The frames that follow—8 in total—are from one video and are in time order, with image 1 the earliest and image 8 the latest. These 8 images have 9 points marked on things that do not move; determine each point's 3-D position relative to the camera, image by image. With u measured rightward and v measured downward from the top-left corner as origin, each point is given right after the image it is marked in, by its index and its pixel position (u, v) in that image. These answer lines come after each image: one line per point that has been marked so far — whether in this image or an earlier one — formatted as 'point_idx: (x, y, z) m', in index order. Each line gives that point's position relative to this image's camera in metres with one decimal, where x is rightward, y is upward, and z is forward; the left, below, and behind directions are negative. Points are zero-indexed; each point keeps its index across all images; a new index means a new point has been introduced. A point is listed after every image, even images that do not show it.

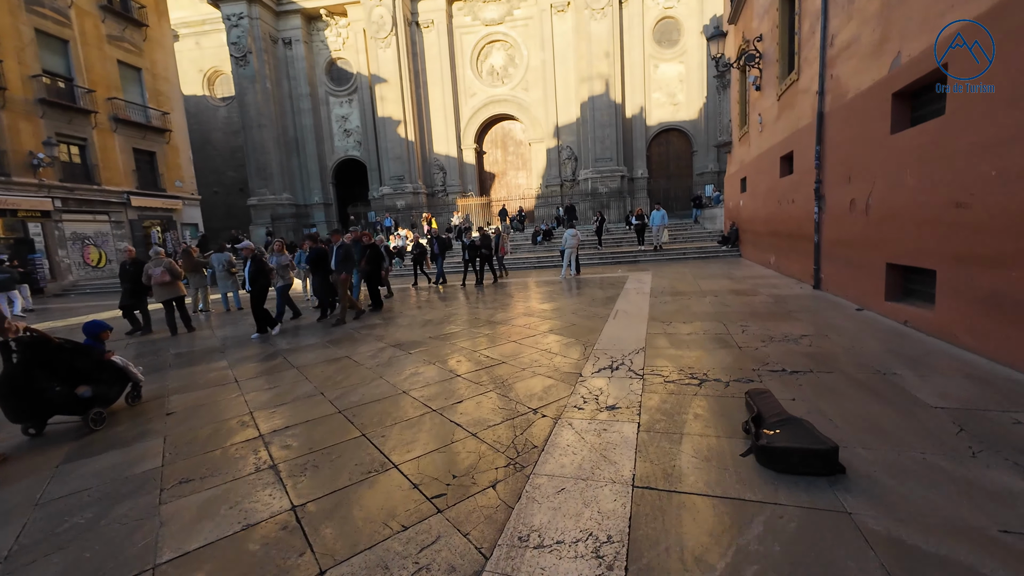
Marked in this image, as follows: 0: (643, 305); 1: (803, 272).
0: (+2.1, -0.3, +7.0) m
1: (+5.6, +0.3, +8.1) m
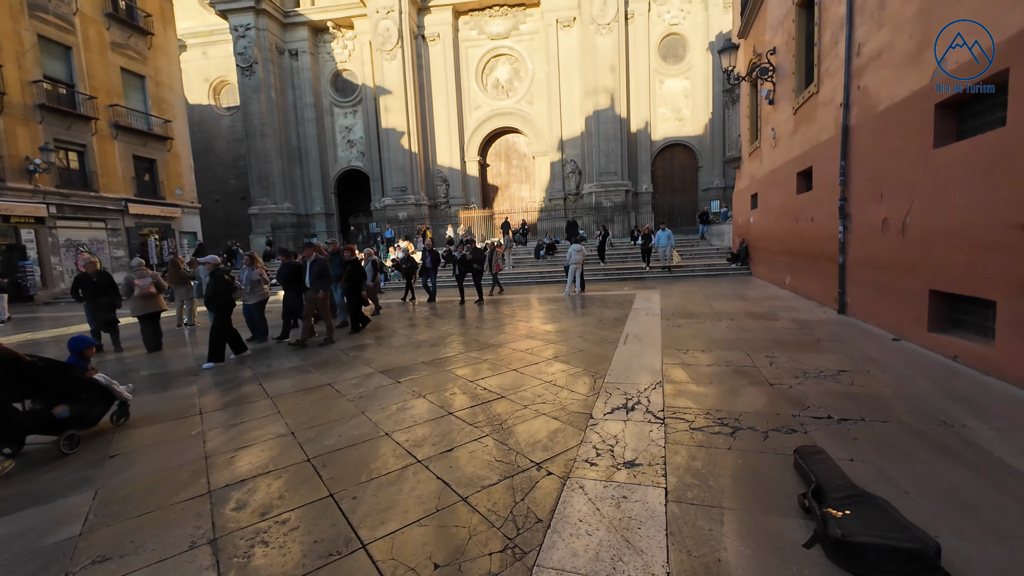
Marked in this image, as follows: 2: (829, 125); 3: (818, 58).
0: (+2.1, -0.7, +6.5) m
1: (+5.6, -0.2, +7.6) m
2: (+5.5, +2.8, +7.4) m
3: (+5.7, +4.3, +7.8) m
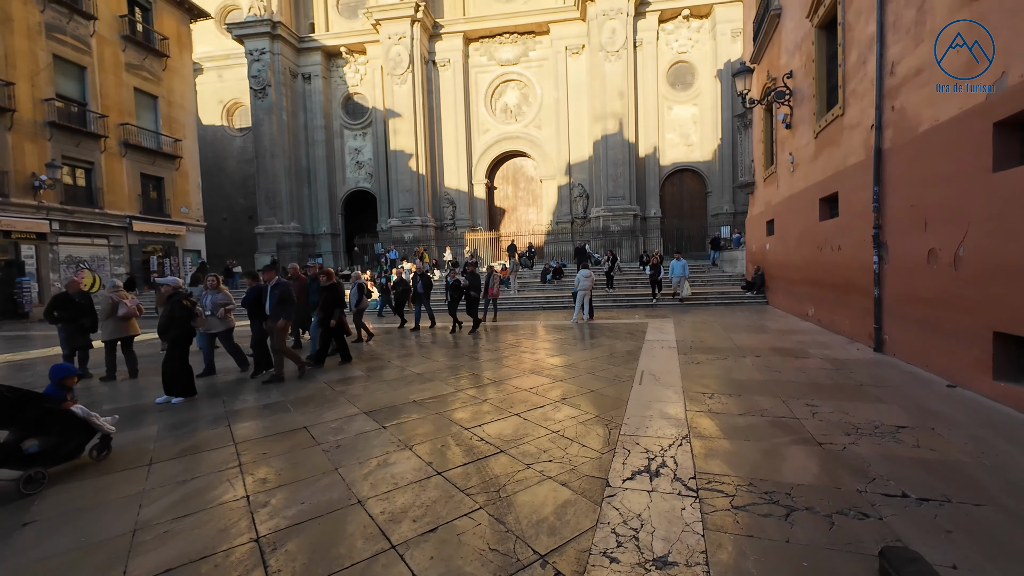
0: (+2.2, -1.1, +5.9) m
1: (+5.7, -0.7, +7.0) m
2: (+5.6, +2.3, +6.9) m
3: (+5.8, +3.7, +7.4) m
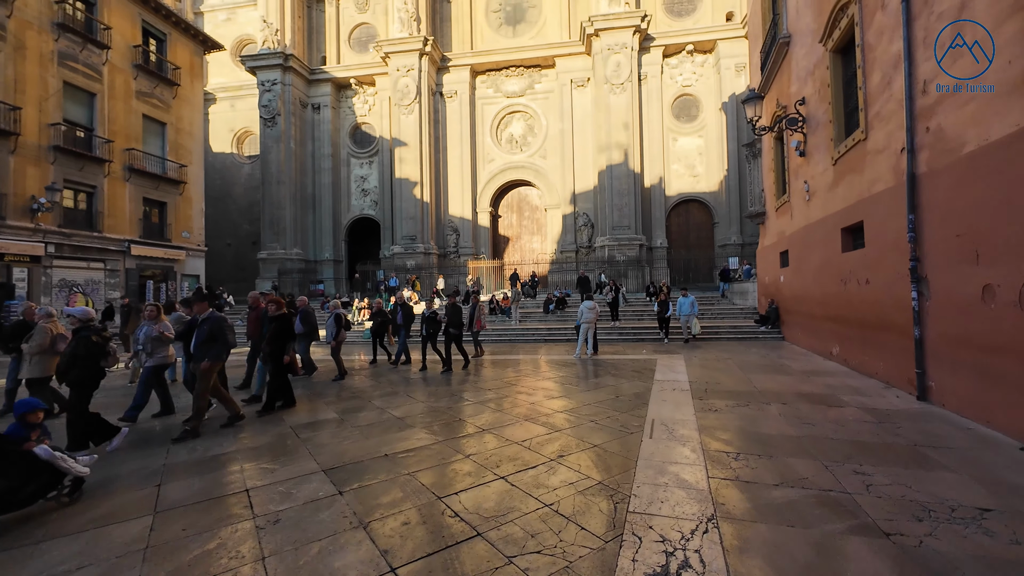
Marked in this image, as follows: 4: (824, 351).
0: (+2.1, -1.6, +5.1) m
1: (+5.6, -1.3, +6.2) m
2: (+5.6, +1.7, +6.3) m
3: (+5.8, +3.0, +7.0) m
4: (+6.6, -1.3, +8.9) m
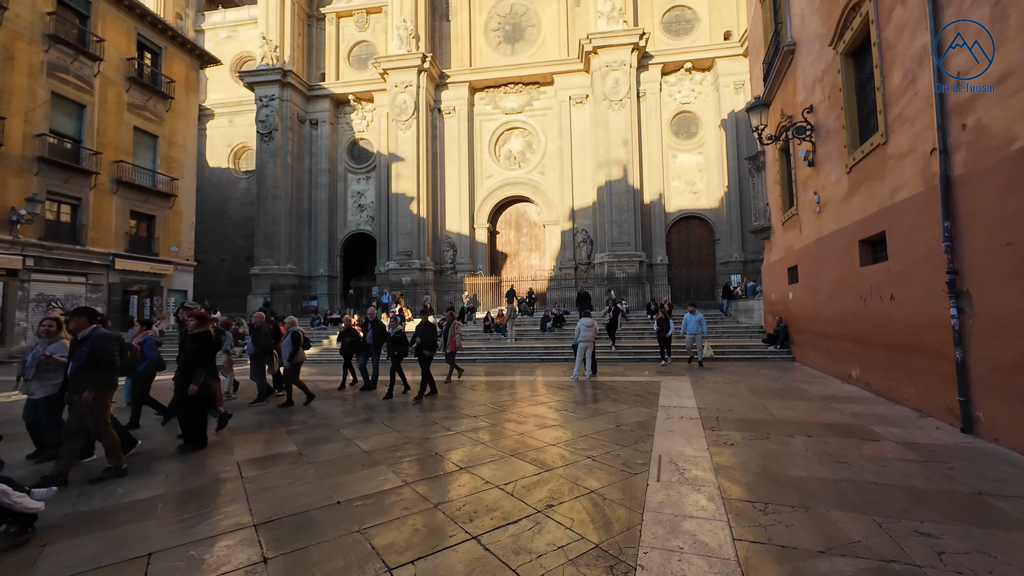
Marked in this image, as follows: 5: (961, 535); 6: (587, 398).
0: (+1.9, -1.7, +4.4) m
1: (+5.4, -1.5, +5.5) m
2: (+5.4, +1.5, +5.7) m
3: (+5.6, +2.8, +6.4) m
4: (+6.4, -1.7, +8.2) m
5: (+2.9, -1.6, +2.8) m
6: (+1.4, -2.0, +7.7) m
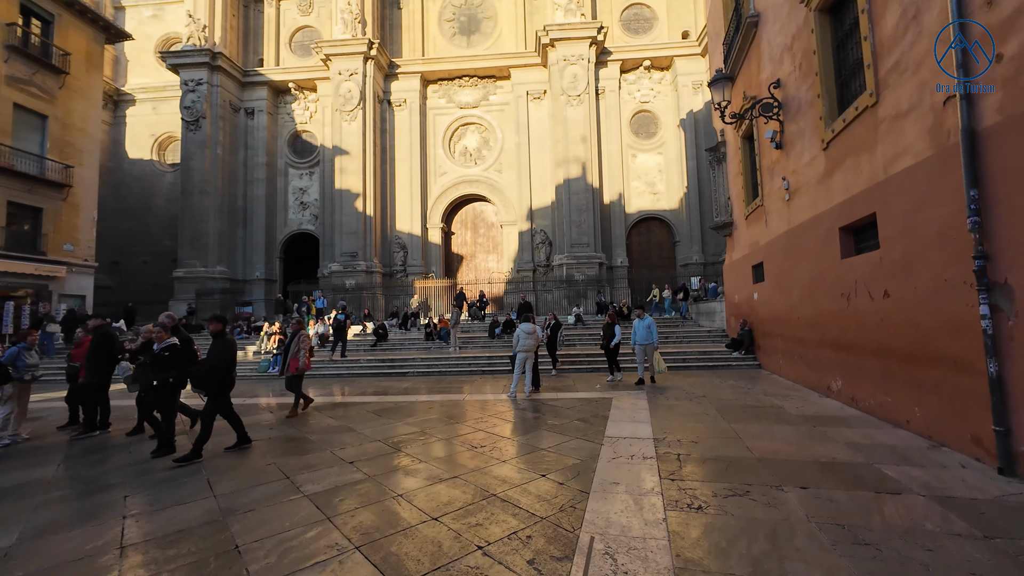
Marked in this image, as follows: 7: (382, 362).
0: (+0.9, -1.6, +2.9) m
1: (+4.3, -1.4, +4.2) m
2: (+4.3, +1.6, +4.5) m
3: (+4.5, +2.9, +5.2) m
4: (+5.1, -1.6, +7.0) m
5: (+2.1, -1.5, +1.3) m
6: (+0.1, -2.0, +6.1) m
7: (-3.8, -2.1, +12.4) m
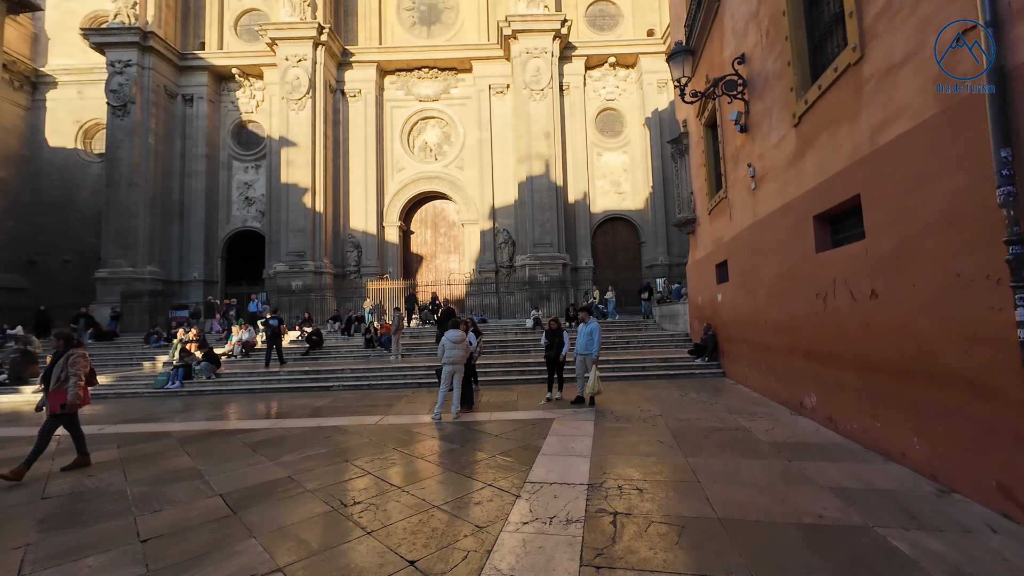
0: (+0.1, -1.6, +1.7) m
1: (+3.4, -1.4, +3.2) m
2: (+3.4, +1.6, +3.5) m
3: (+3.5, +2.9, +4.3) m
4: (+4.0, -1.6, +6.0) m
5: (+1.3, -1.5, +0.2) m
6: (-0.9, -1.9, +4.8) m
7: (-5.3, -2.2, +10.9) m
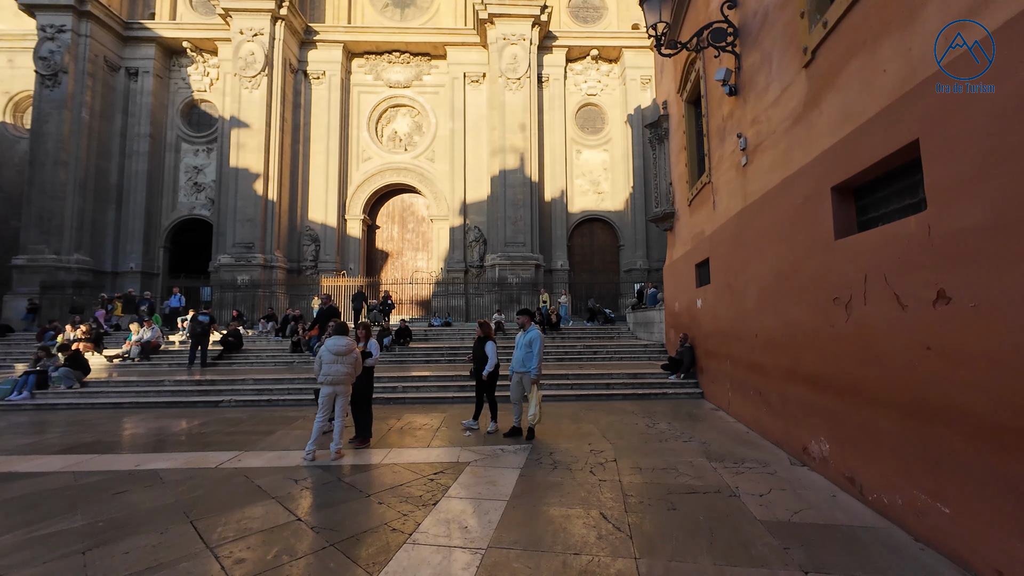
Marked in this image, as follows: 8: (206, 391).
0: (-0.8, -1.5, -0.1) m
1: (+2.5, -1.4, +1.6) m
2: (+2.5, +1.6, +1.9) m
3: (+2.6, +2.9, +2.7) m
4: (+2.9, -1.6, +4.4) m
5: (+0.5, -1.4, -1.5) m
6: (-1.9, -1.8, +3.0) m
7: (-6.5, -2.0, +8.9) m
8: (-6.1, -2.1, +8.6) m
